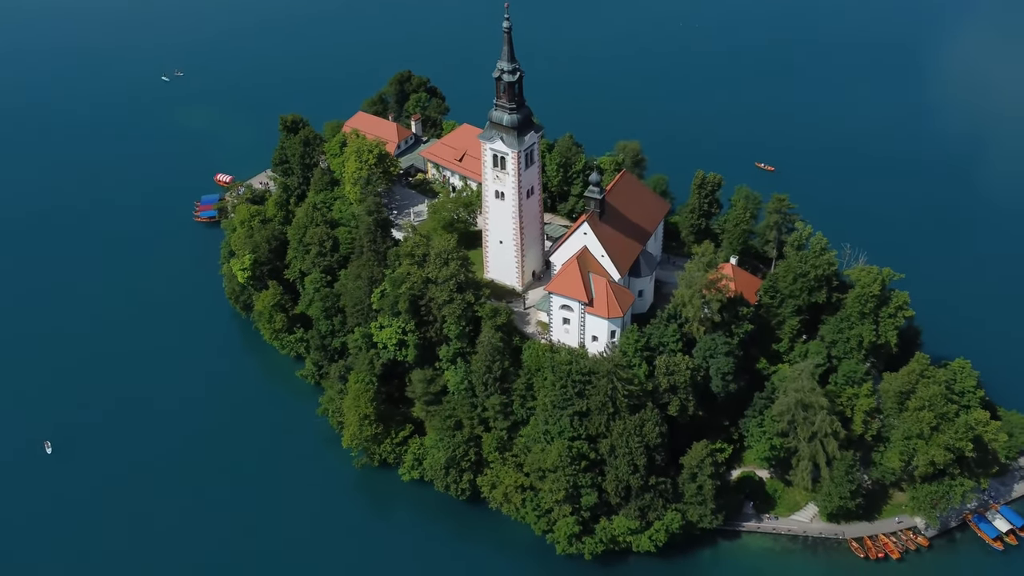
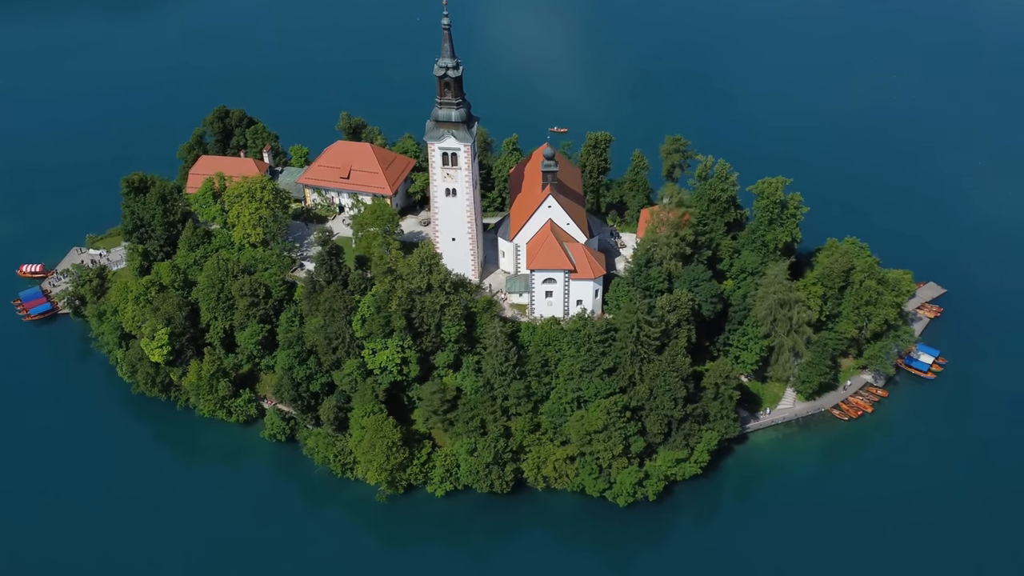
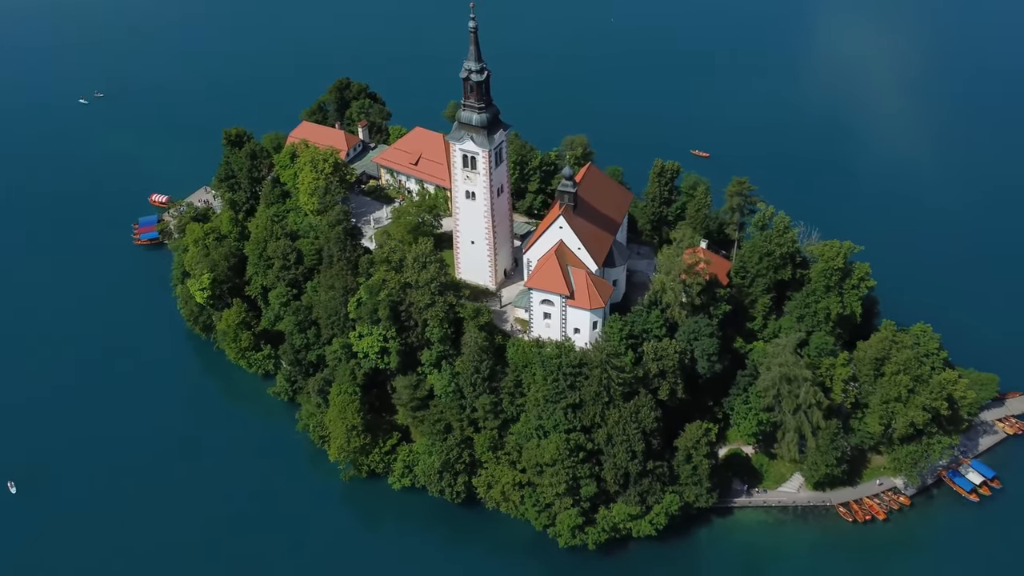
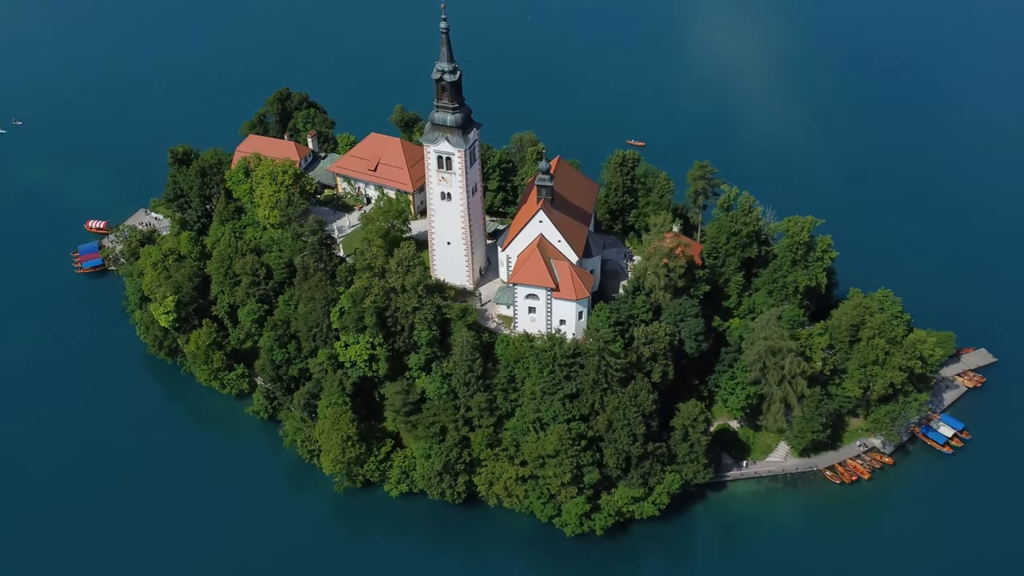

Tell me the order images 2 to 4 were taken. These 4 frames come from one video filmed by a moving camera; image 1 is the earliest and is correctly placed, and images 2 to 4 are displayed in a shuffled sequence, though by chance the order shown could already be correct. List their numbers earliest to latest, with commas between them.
3, 4, 2
